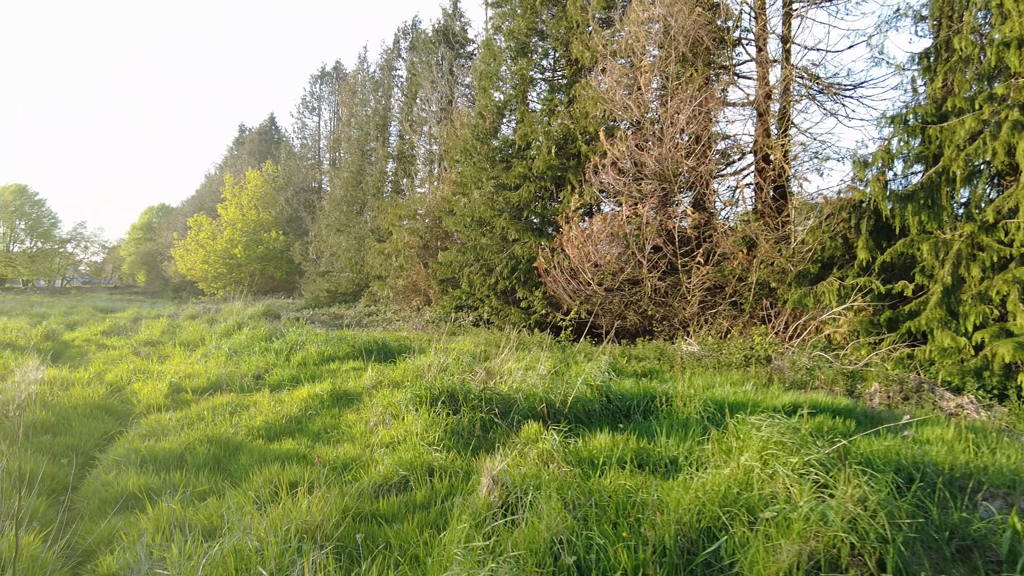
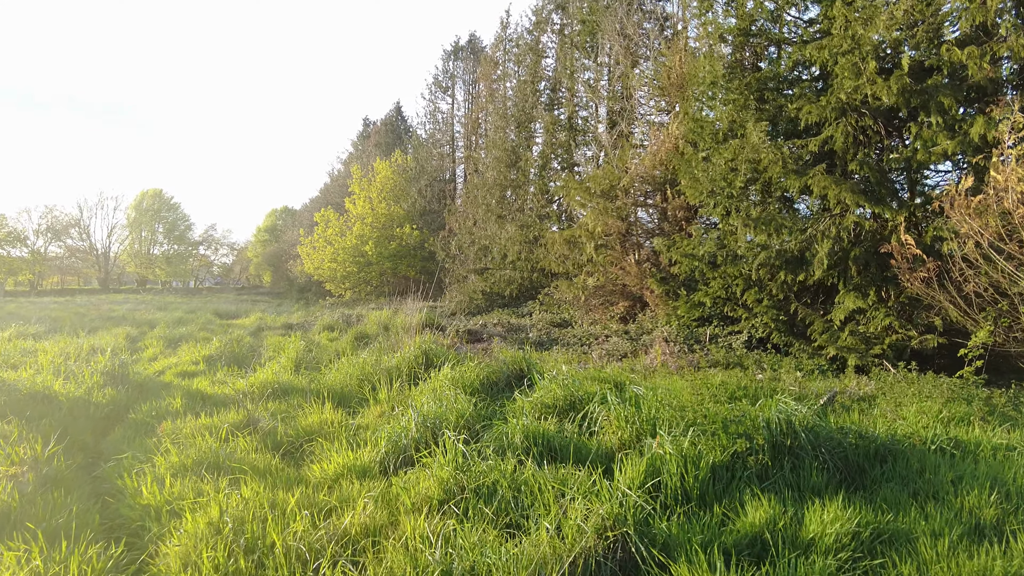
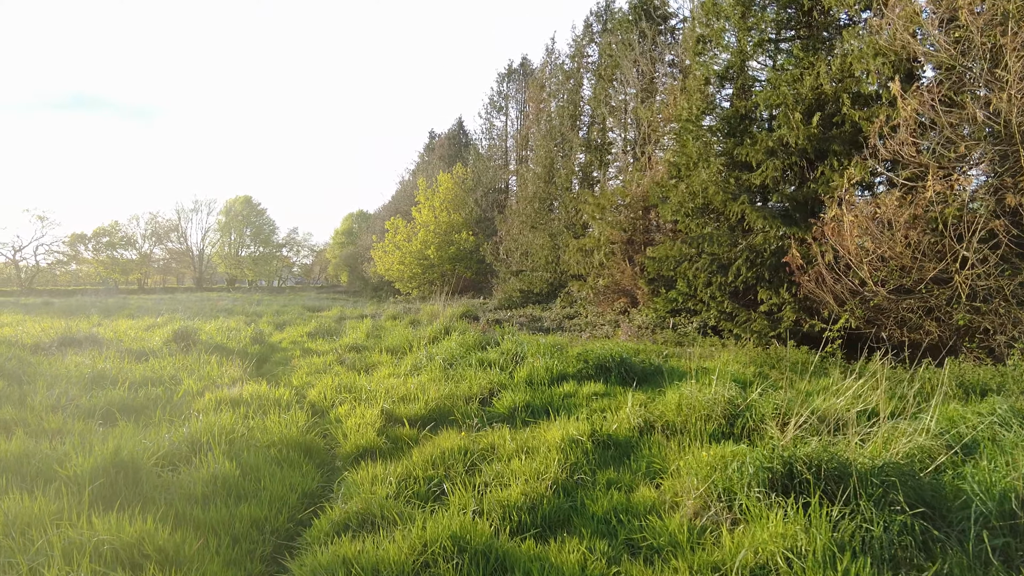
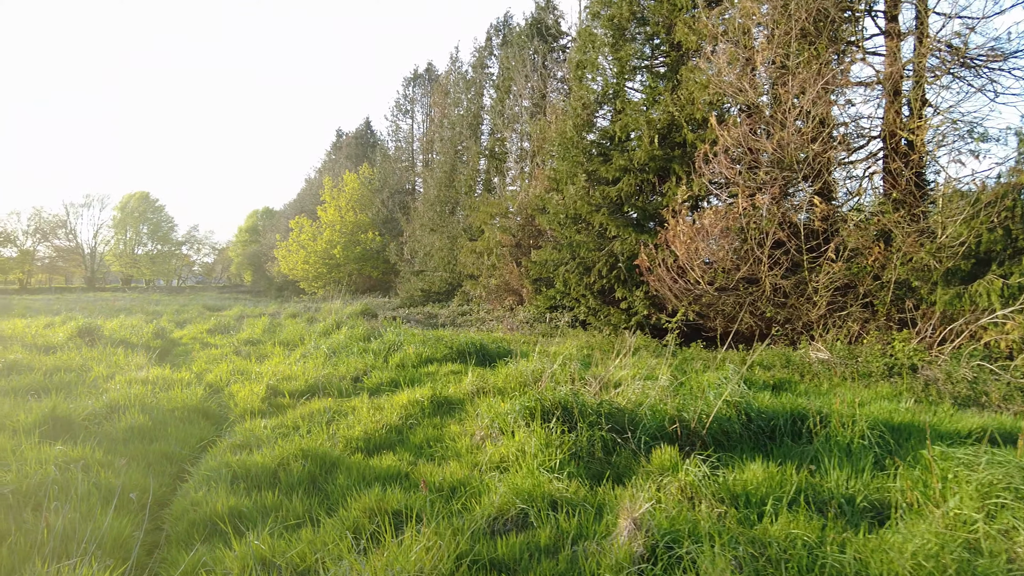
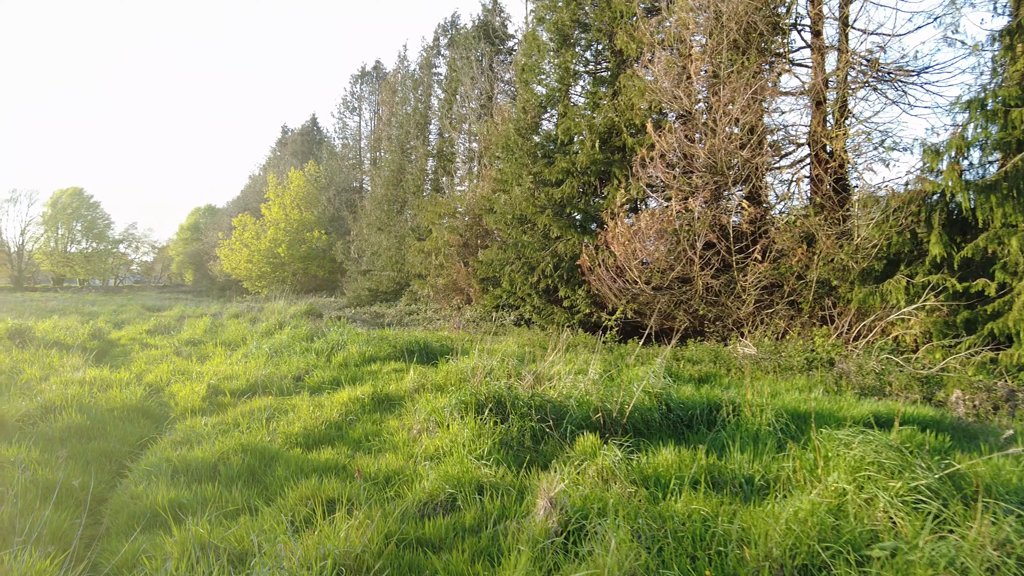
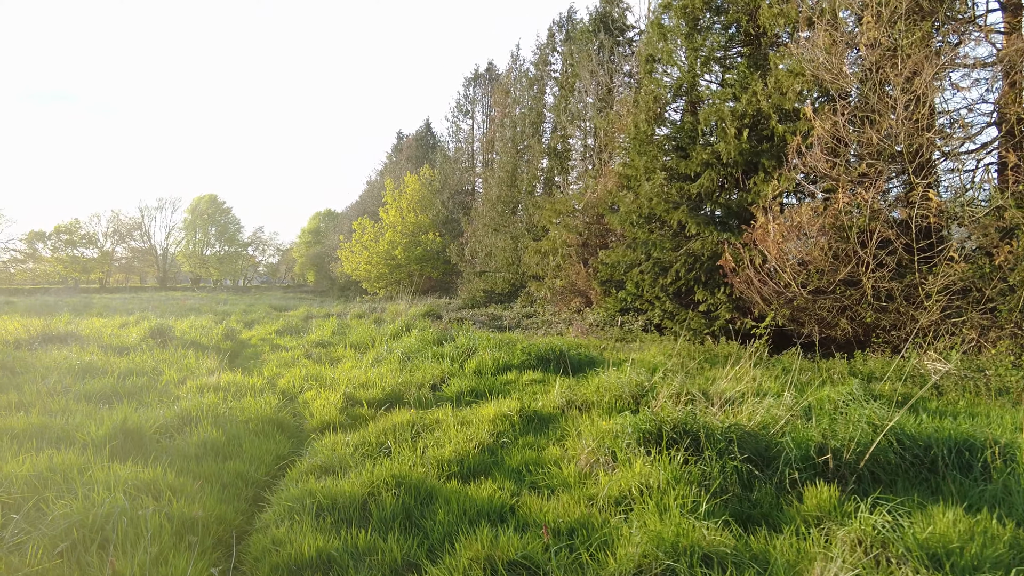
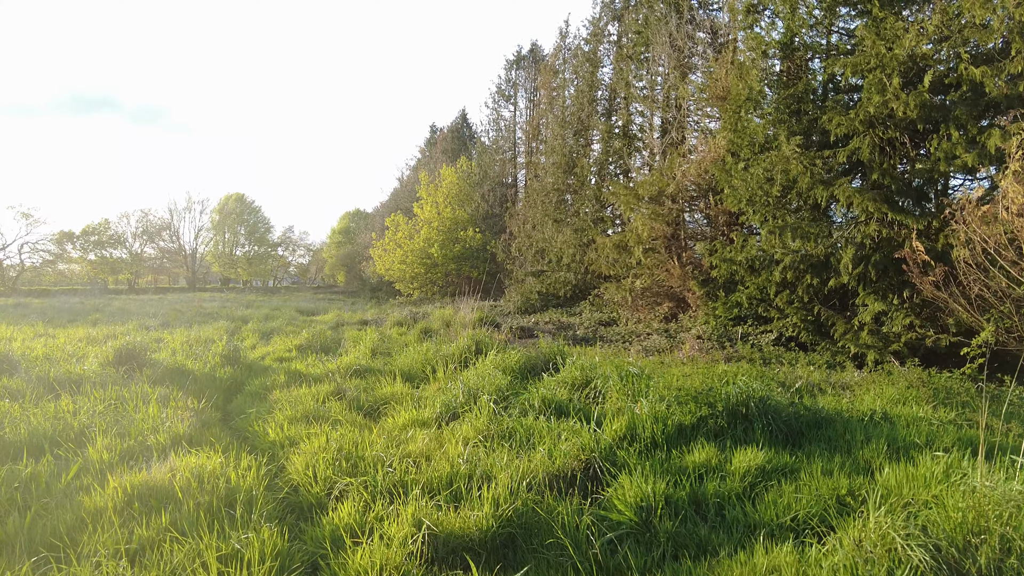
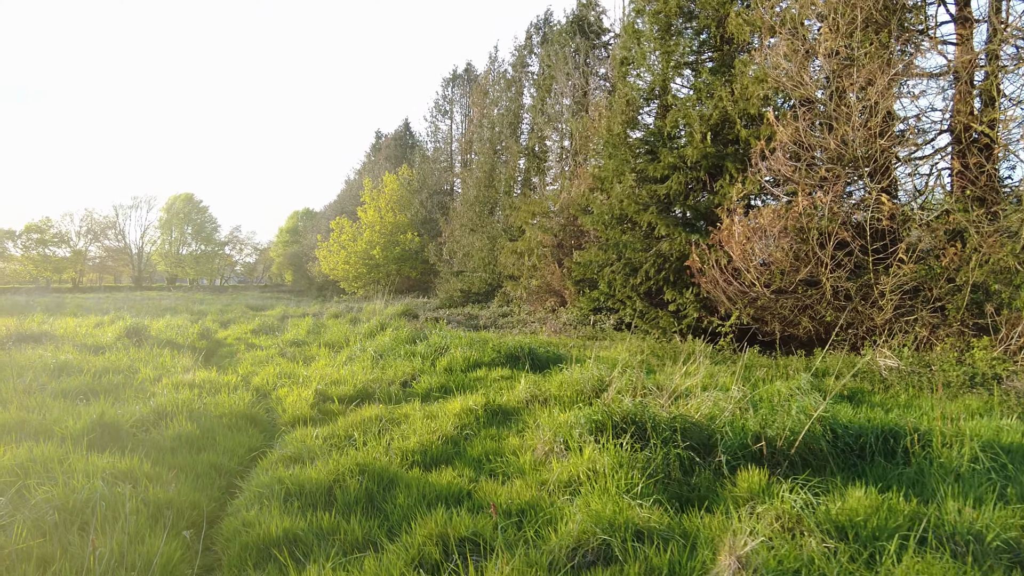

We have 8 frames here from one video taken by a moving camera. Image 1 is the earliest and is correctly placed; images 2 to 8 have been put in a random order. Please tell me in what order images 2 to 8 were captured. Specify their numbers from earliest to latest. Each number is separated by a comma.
5, 4, 8, 6, 3, 7, 2
